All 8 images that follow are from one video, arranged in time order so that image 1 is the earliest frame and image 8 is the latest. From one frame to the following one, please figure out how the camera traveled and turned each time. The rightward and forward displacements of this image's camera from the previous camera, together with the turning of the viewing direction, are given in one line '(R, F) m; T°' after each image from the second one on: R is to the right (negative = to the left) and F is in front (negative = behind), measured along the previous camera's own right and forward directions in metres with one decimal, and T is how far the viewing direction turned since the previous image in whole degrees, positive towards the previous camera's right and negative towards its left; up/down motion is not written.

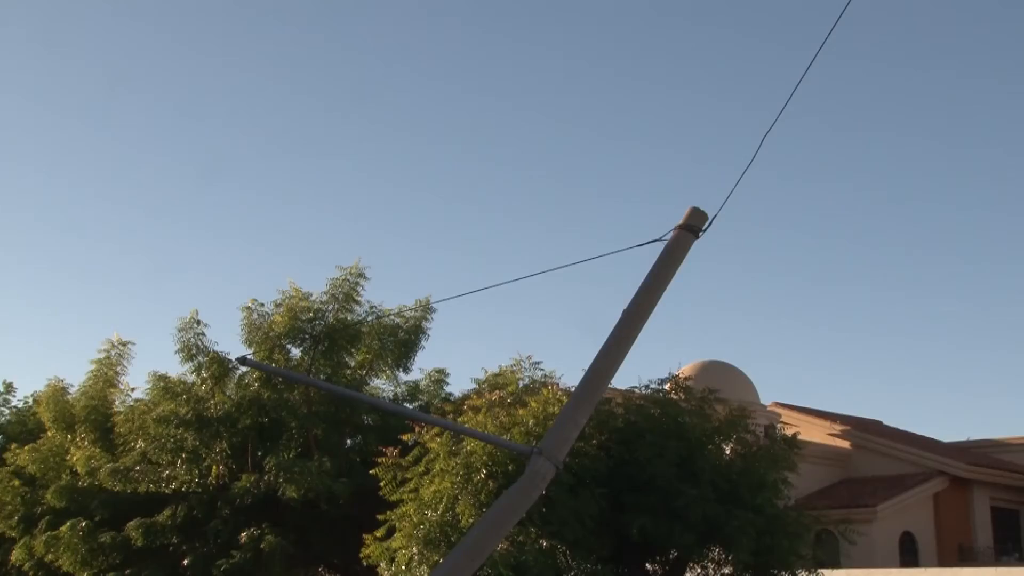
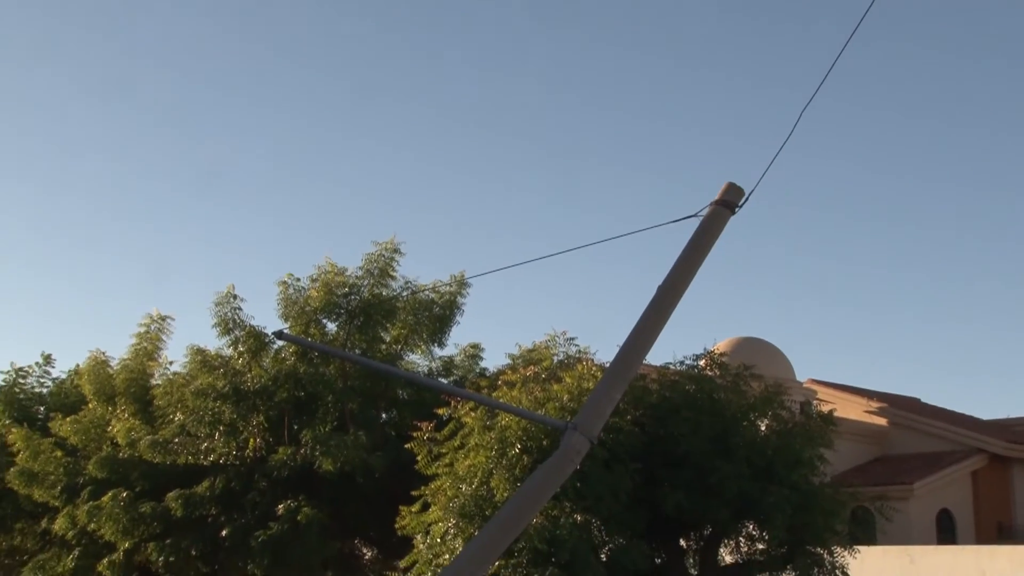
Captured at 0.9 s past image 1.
(0.0, 0.0) m; -2°
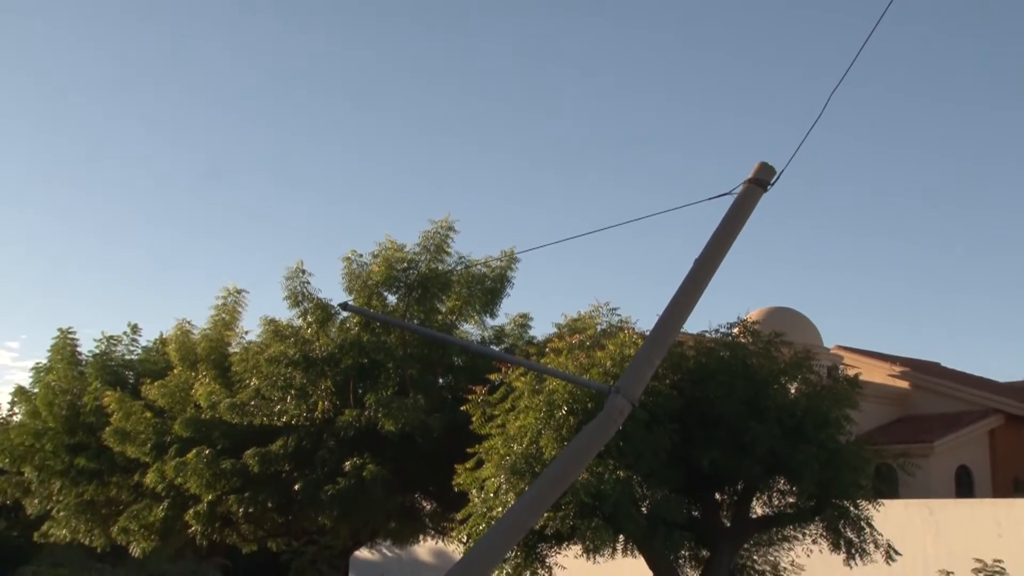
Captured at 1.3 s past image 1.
(0.0, -0.9) m; -2°
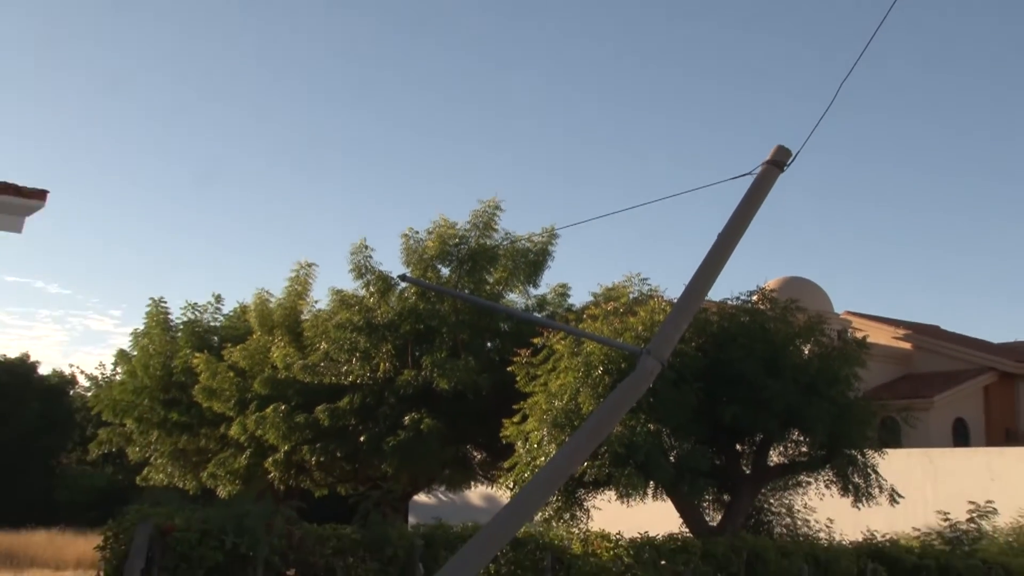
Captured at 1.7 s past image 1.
(0.0, -1.3) m; -2°
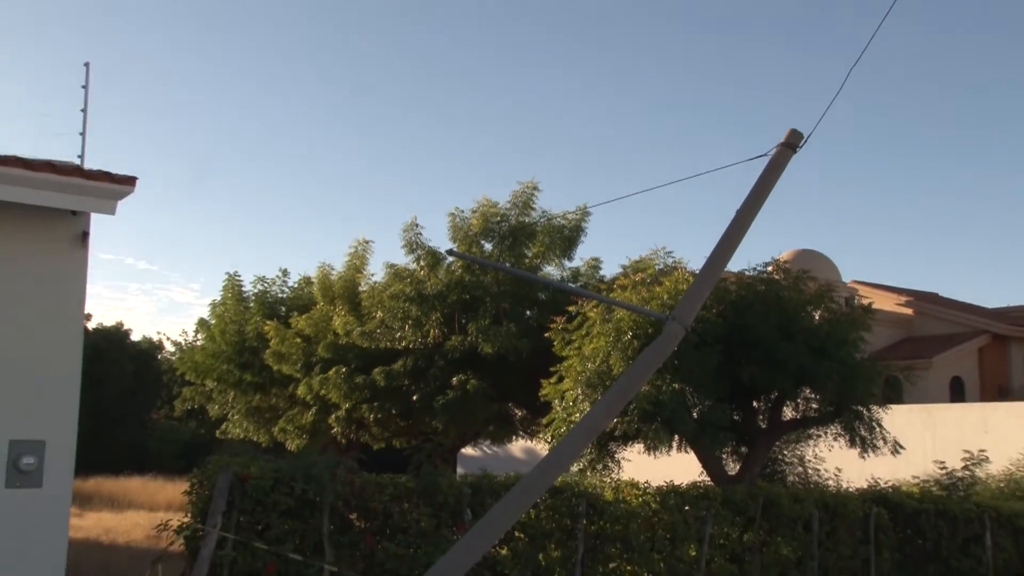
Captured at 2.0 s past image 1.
(+0.1, -1.4) m; -2°
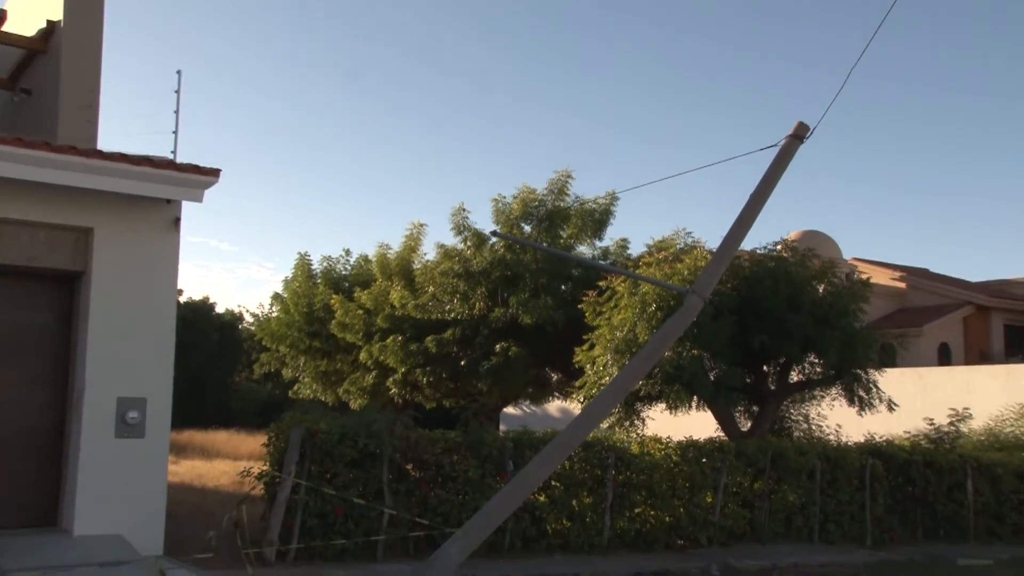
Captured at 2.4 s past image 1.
(+0.1, -1.8) m; -2°
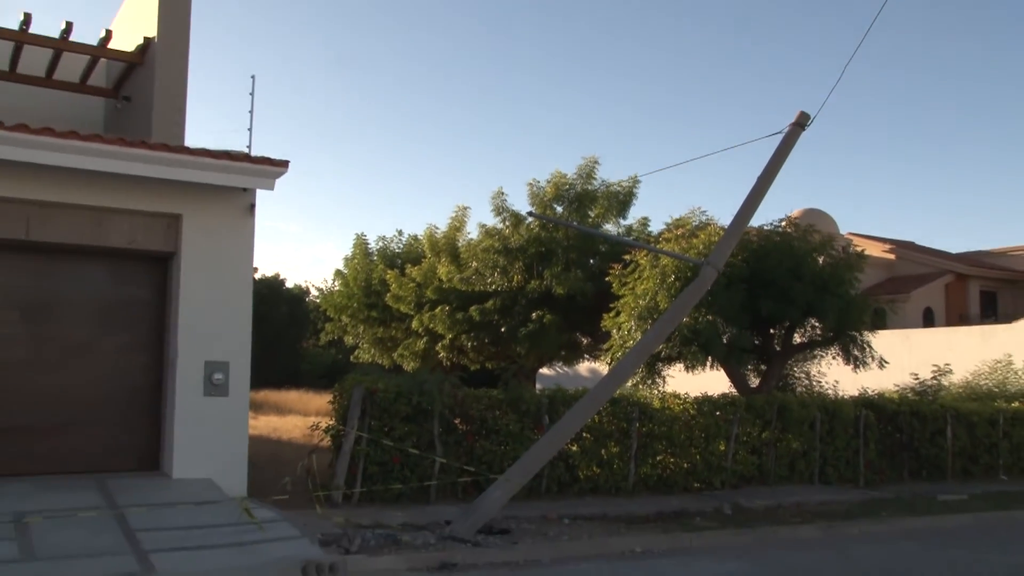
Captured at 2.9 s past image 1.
(0.0, -2.0) m; -2°
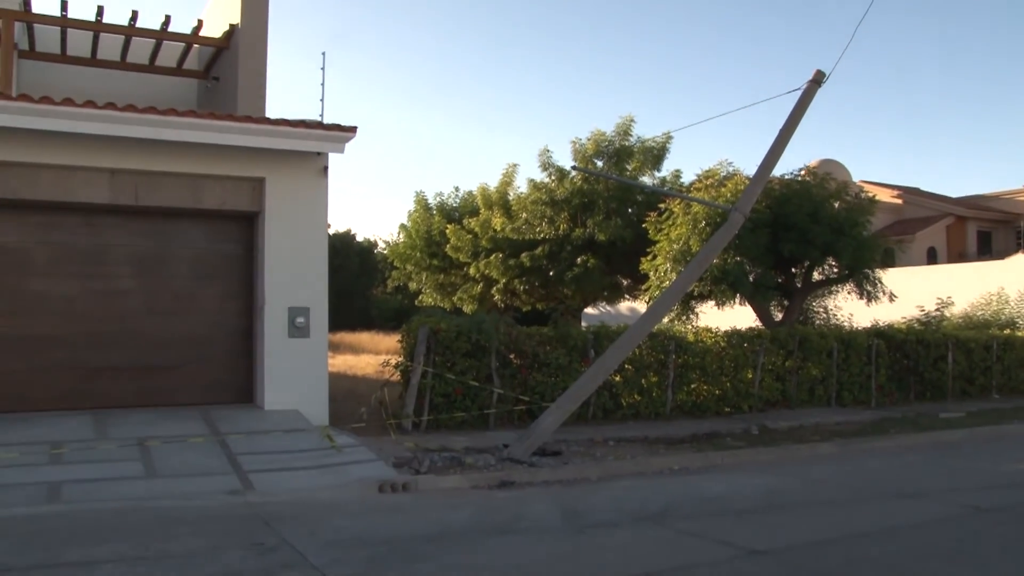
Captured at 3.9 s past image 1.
(0.0, -2.1) m; -3°
